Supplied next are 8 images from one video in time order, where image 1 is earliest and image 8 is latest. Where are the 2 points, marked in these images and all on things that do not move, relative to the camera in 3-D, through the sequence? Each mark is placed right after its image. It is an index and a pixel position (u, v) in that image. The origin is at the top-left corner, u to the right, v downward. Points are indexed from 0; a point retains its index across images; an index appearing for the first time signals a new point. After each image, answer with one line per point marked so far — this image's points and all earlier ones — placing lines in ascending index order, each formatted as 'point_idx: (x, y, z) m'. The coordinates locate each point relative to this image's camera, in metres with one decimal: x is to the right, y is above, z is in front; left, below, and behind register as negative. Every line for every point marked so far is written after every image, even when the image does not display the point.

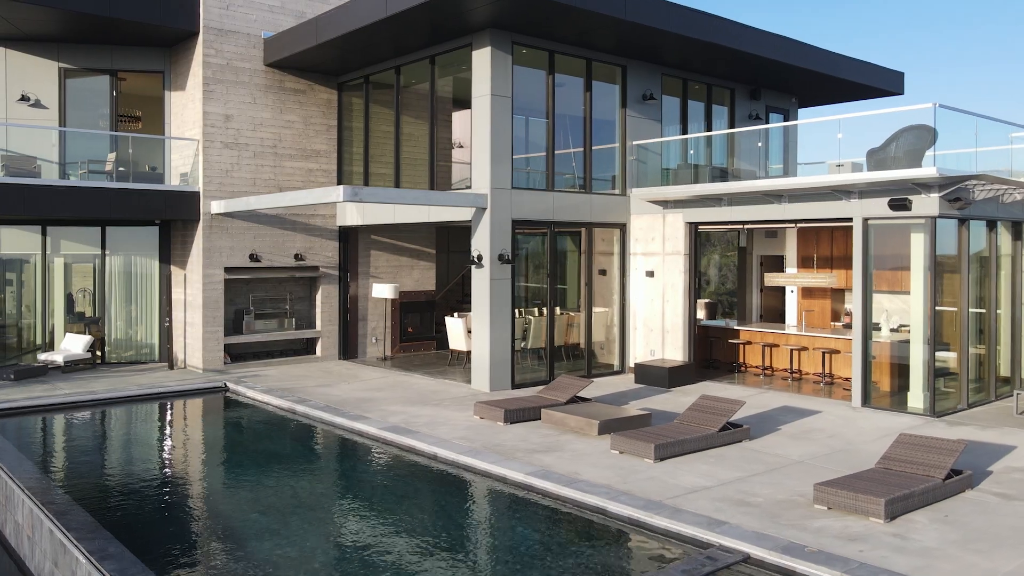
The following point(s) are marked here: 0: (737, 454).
0: (+2.7, -2.0, +9.7) m
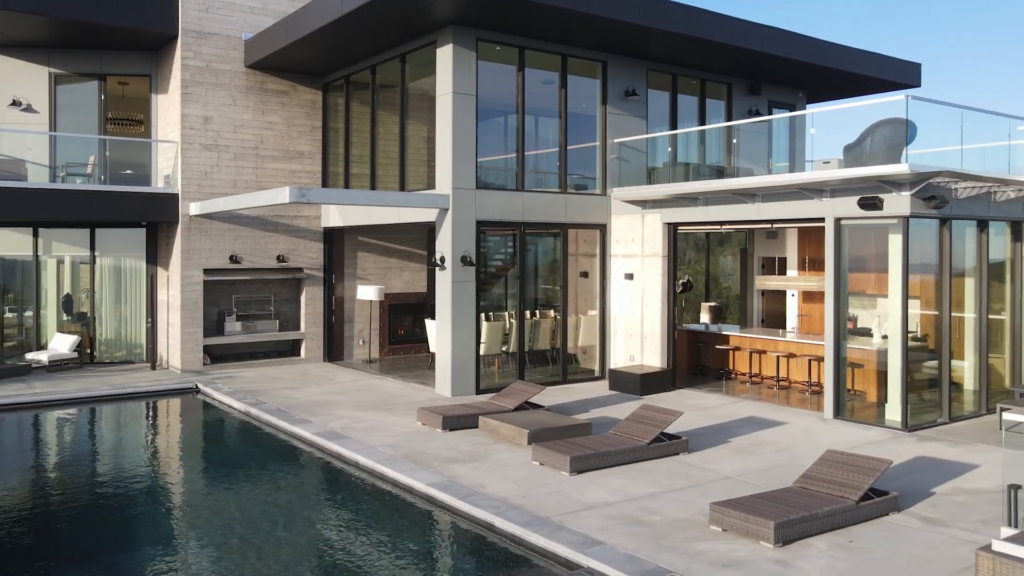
0: (+1.7, -2.0, +9.2) m
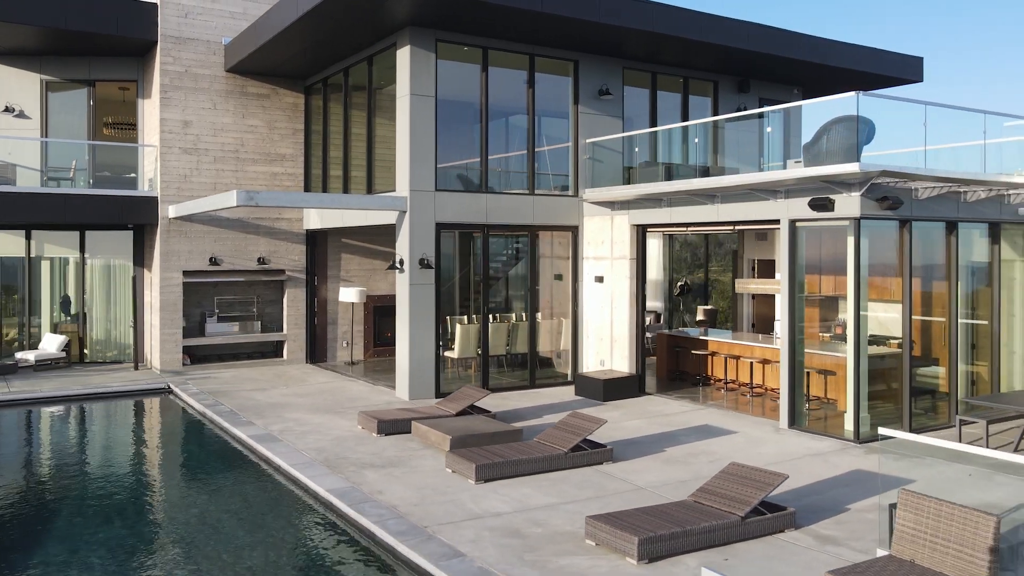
0: (+0.7, -2.1, +8.9) m
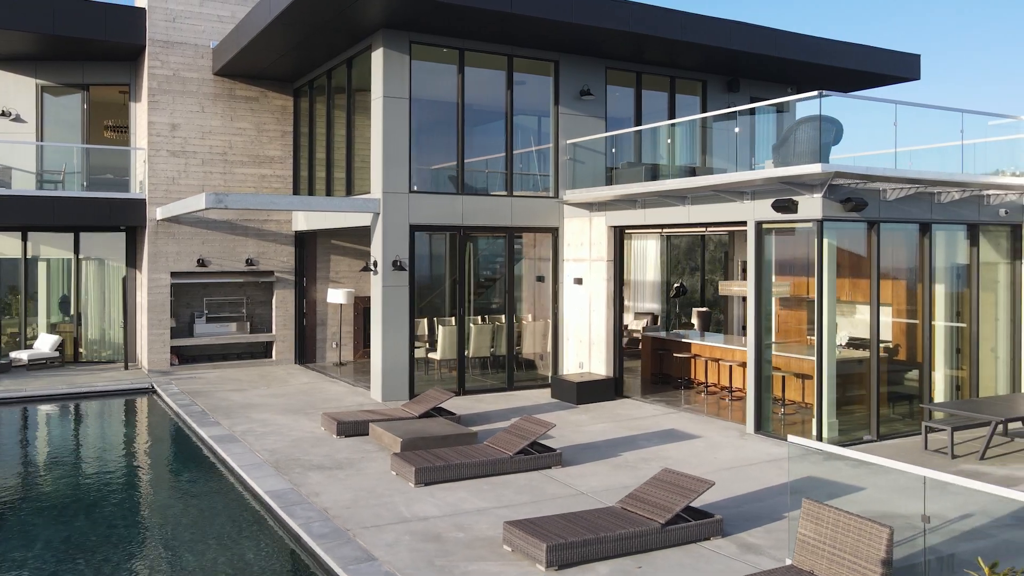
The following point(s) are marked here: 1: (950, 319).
0: (+0.1, -2.1, +8.9) m
1: (+6.6, -0.5, +12.2) m
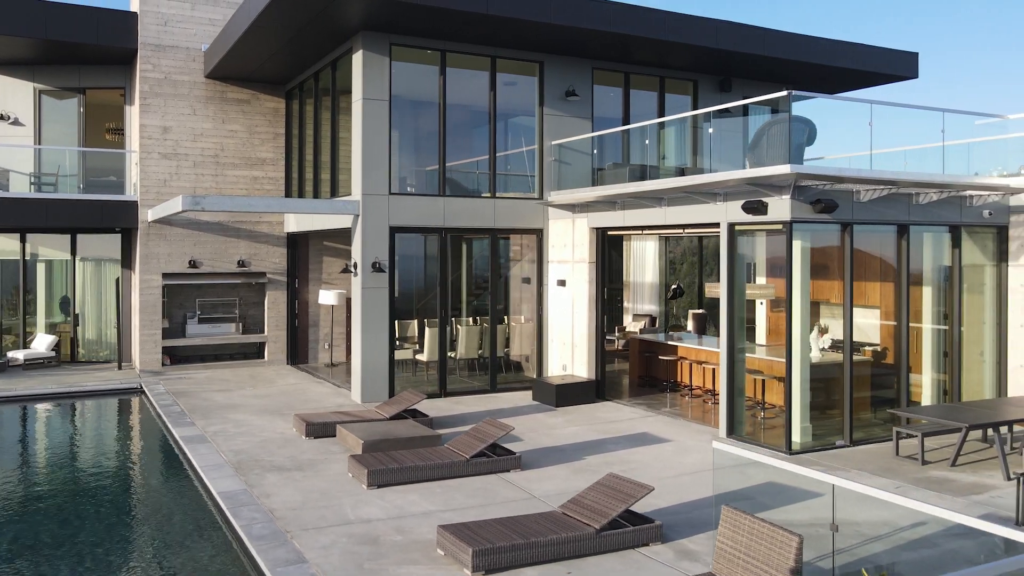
0: (-0.4, -2.1, +8.8) m
1: (+6.2, -0.5, +12.0) m
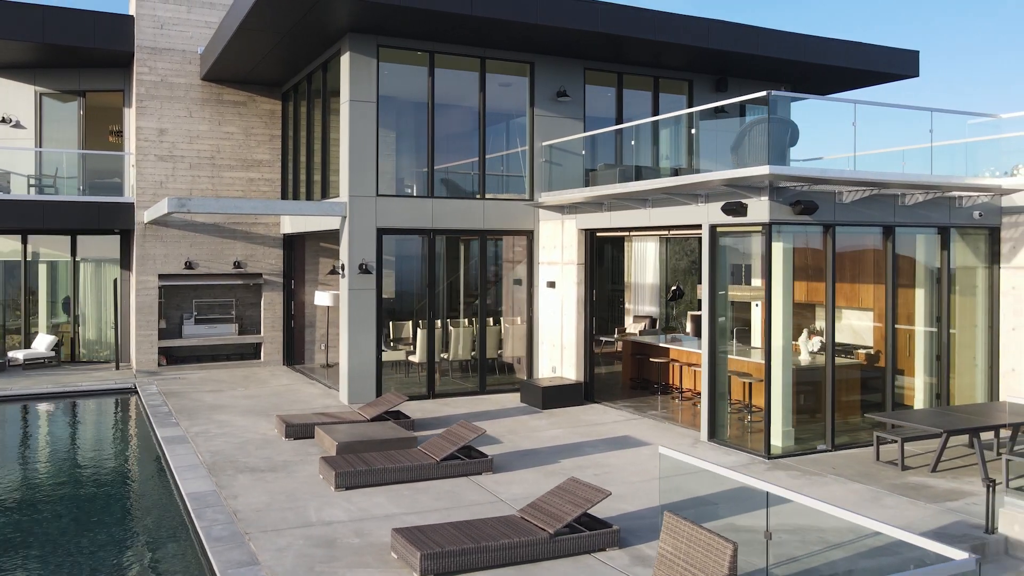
0: (-0.7, -2.2, +8.8) m
1: (+6.0, -0.5, +11.8) m
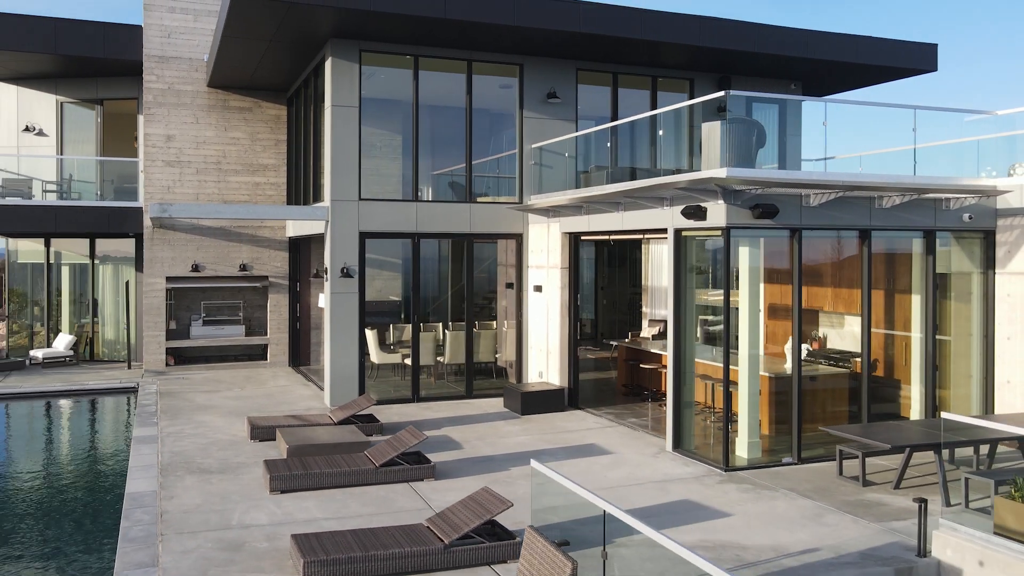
0: (-1.4, -2.2, +8.8) m
1: (+5.5, -0.6, +11.3) m
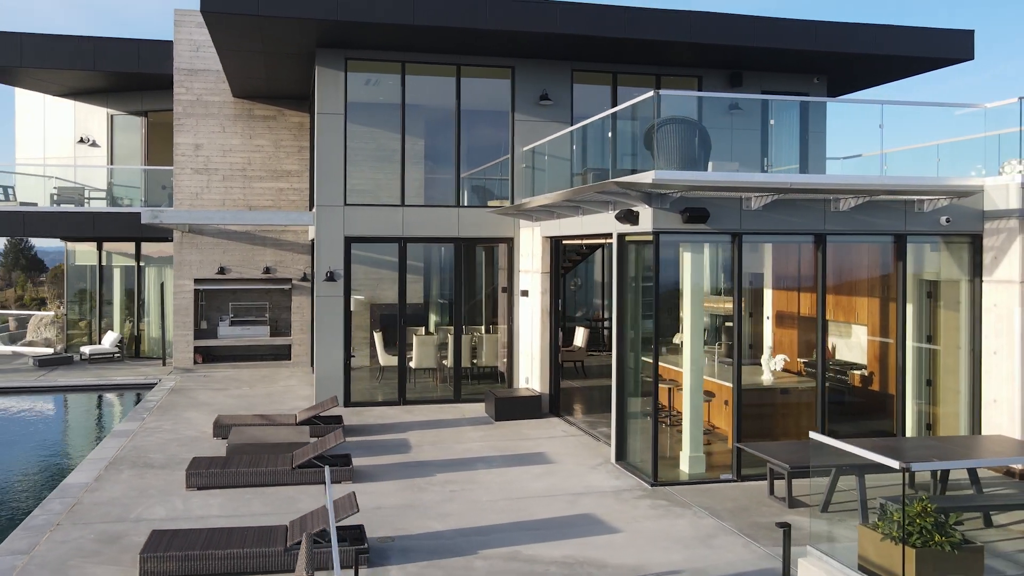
0: (-2.4, -2.3, +8.9) m
1: (+4.7, -0.7, +10.5) m
